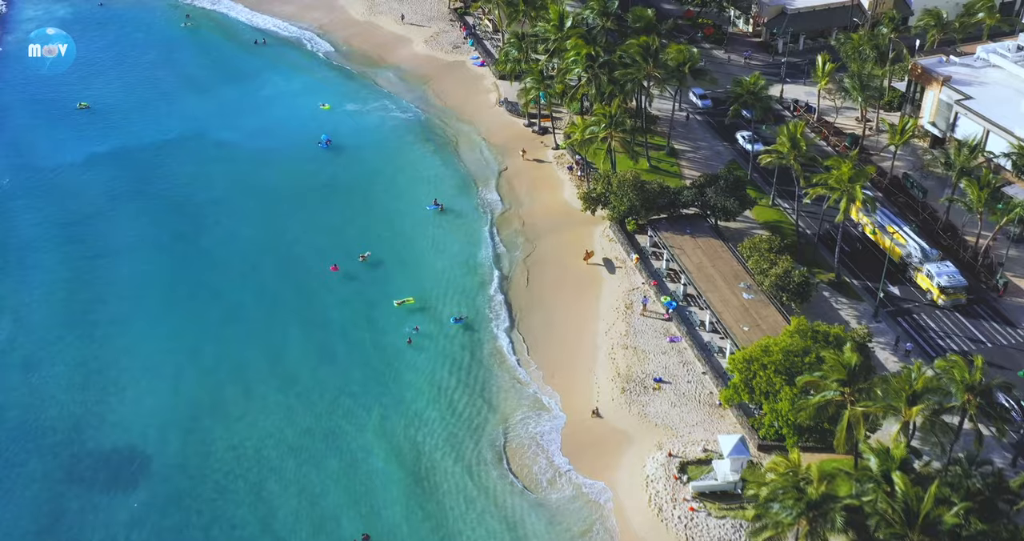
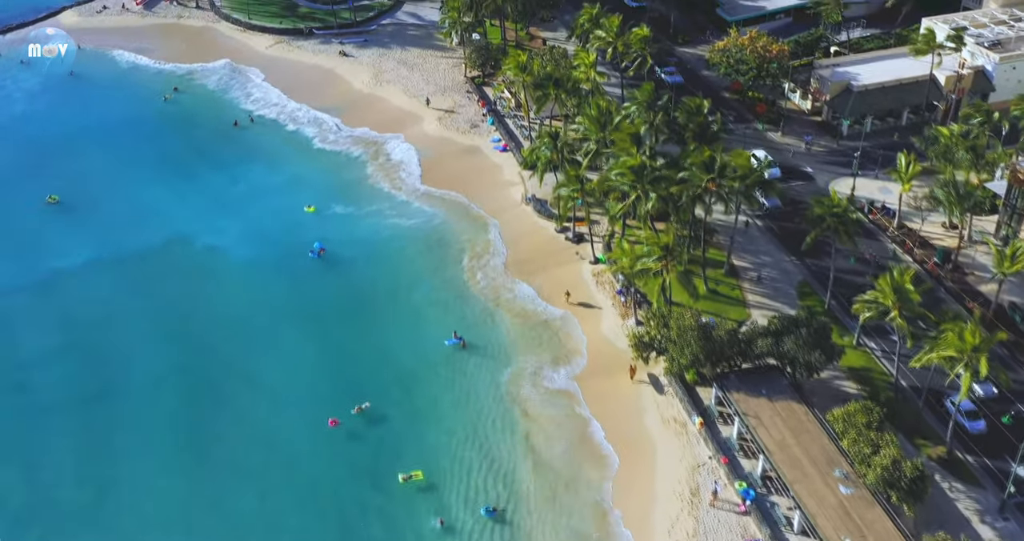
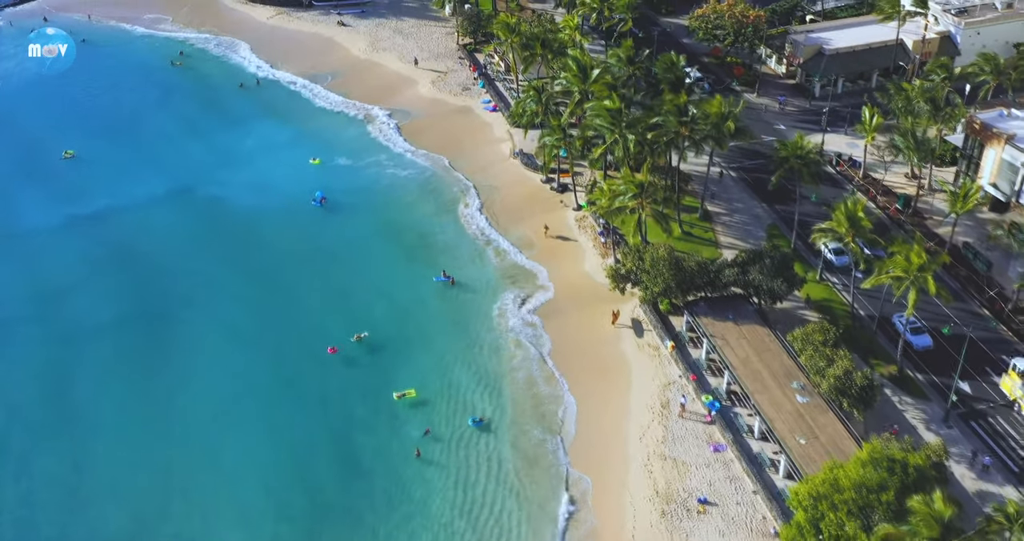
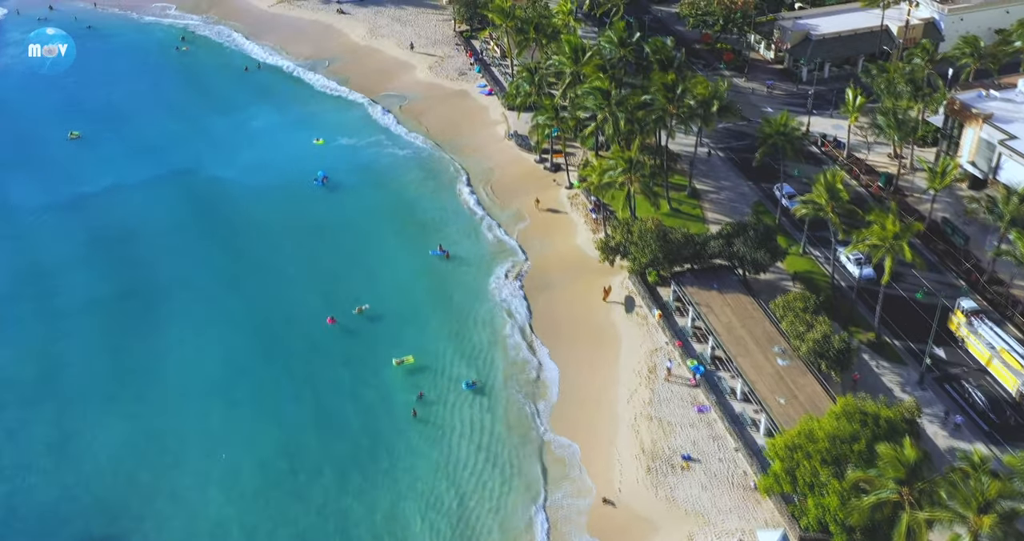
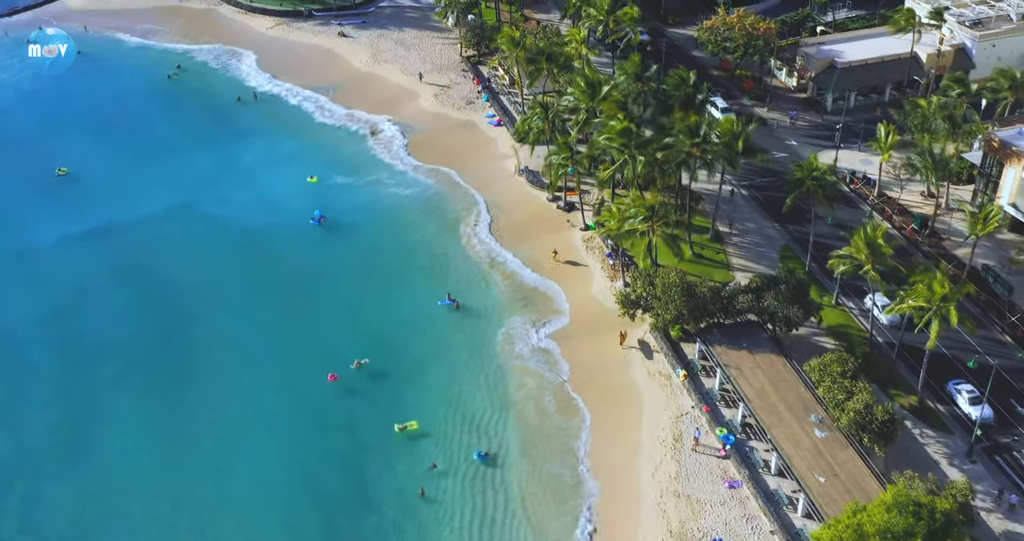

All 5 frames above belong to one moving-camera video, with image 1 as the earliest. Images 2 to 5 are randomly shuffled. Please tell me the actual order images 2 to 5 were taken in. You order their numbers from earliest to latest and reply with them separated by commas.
4, 3, 5, 2
